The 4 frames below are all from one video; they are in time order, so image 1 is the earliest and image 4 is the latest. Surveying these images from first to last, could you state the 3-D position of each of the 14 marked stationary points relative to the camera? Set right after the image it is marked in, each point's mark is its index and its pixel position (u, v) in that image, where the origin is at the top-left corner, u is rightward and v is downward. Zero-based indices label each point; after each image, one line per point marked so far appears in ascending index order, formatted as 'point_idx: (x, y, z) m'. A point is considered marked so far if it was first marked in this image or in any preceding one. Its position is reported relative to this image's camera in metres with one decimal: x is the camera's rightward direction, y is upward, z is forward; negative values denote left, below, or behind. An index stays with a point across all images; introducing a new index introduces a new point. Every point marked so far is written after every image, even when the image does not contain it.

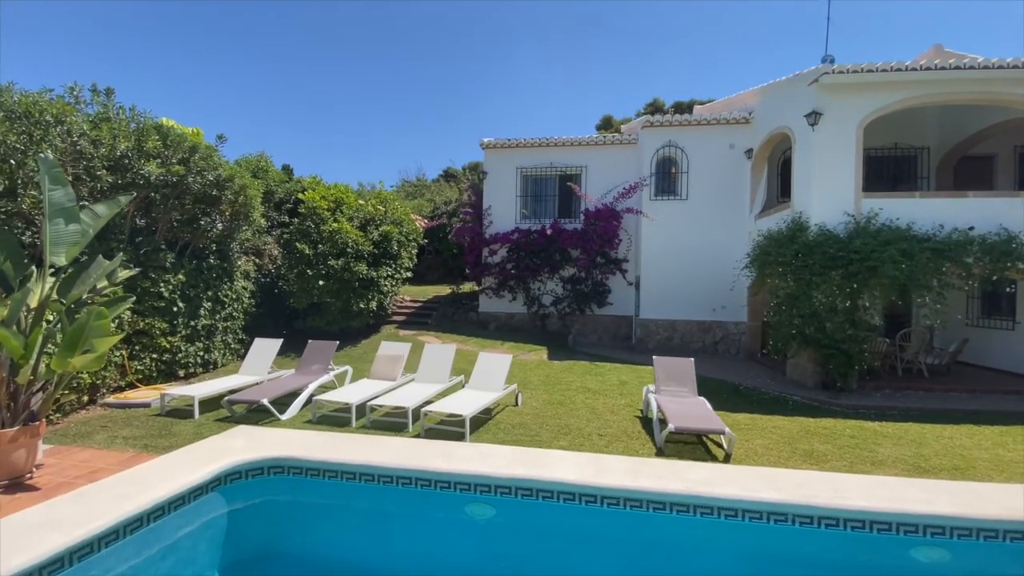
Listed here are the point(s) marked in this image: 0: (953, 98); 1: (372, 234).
0: (+9.4, +4.1, +10.4) m
1: (-3.9, +1.5, +13.6) m
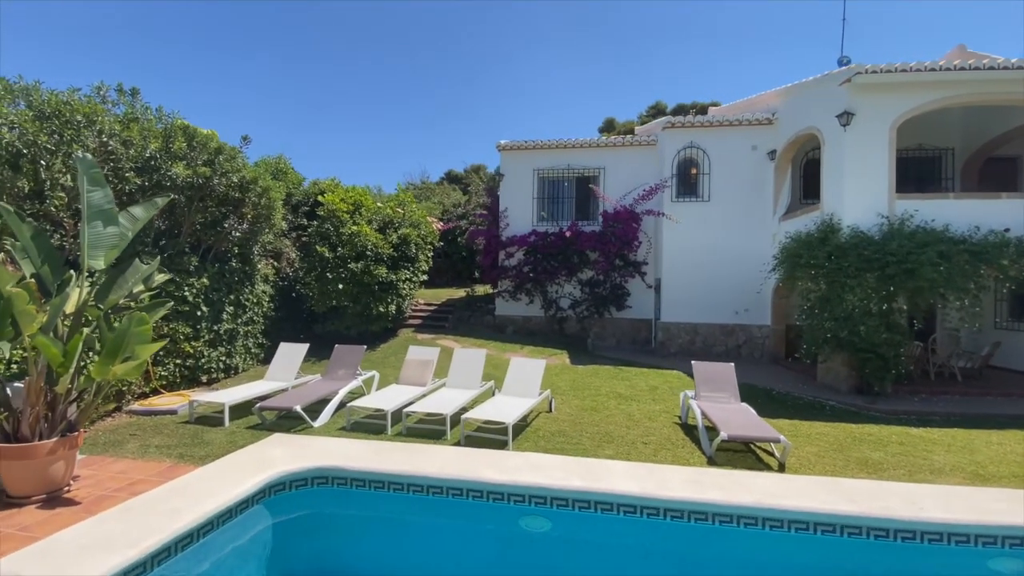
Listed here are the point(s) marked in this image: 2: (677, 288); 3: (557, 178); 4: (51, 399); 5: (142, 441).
0: (+10.0, +4.0, +10.3) m
1: (-3.3, +1.4, +13.4) m
2: (+4.8, 0.0, +14.2) m
3: (+1.5, +3.6, +16.0) m
4: (-4.7, -1.1, +5.0) m
5: (-5.1, -2.1, +6.7) m
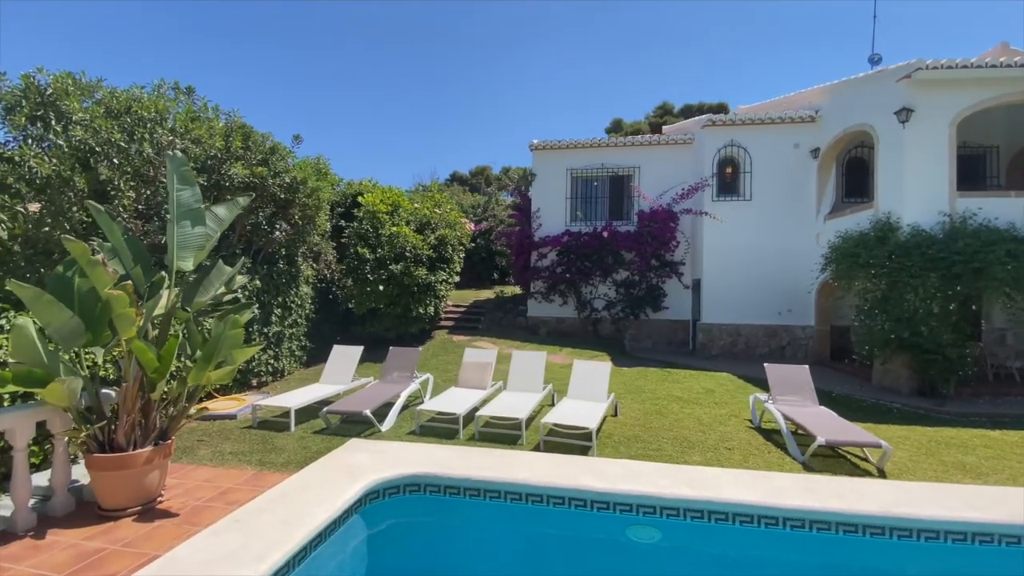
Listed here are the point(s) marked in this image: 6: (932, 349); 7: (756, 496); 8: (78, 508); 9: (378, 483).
0: (+11.0, +4.0, +10.1) m
1: (-2.2, +1.4, +13.2) m
2: (+5.9, 0.0, +14.0) m
3: (+2.6, +3.6, +15.9) m
4: (-3.6, -1.1, +4.8) m
5: (-4.0, -2.1, +6.5) m
6: (+8.1, -1.2, +9.5) m
7: (+2.5, -2.1, +5.0) m
8: (-4.3, -2.2, +4.8) m
9: (-1.4, -2.1, +5.3) m
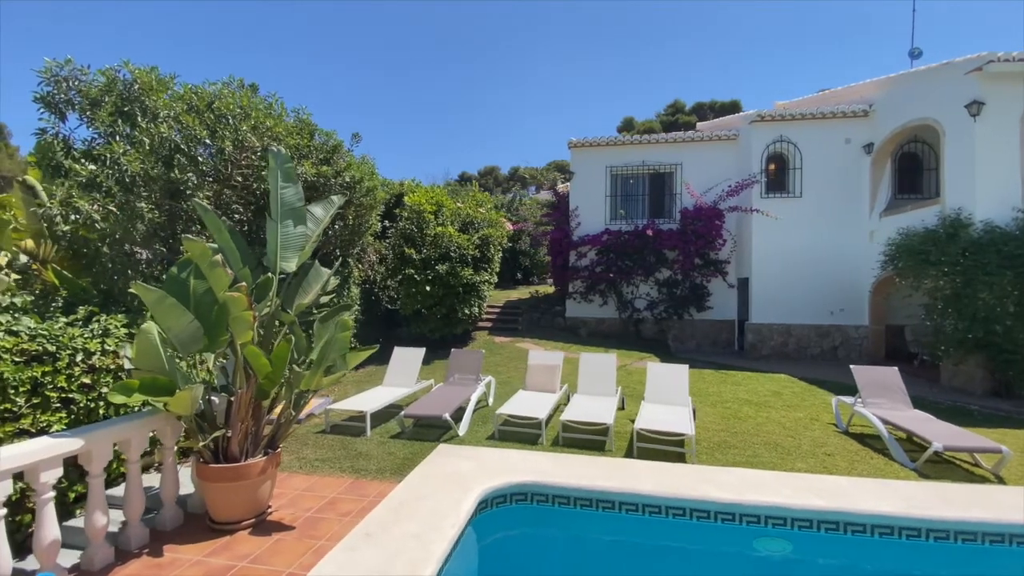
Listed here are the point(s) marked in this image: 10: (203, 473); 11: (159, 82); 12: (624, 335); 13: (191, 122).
0: (+12.2, +4.1, +9.8) m
1: (-1.0, +1.4, +13.0) m
2: (+7.1, 0.0, +13.8) m
3: (+3.8, +3.6, +15.6) m
4: (-2.4, -1.2, +4.6) m
5: (-2.8, -2.2, +6.3) m
6: (+9.3, -1.1, +9.2) m
7: (+3.7, -2.1, +4.7) m
8: (-3.1, -2.2, +4.6) m
9: (-0.2, -2.1, +5.0) m
10: (-2.7, -1.6, +4.3) m
11: (-4.6, +2.7, +6.3) m
12: (+3.6, -1.5, +15.6) m
13: (-4.1, +2.1, +6.2) m
